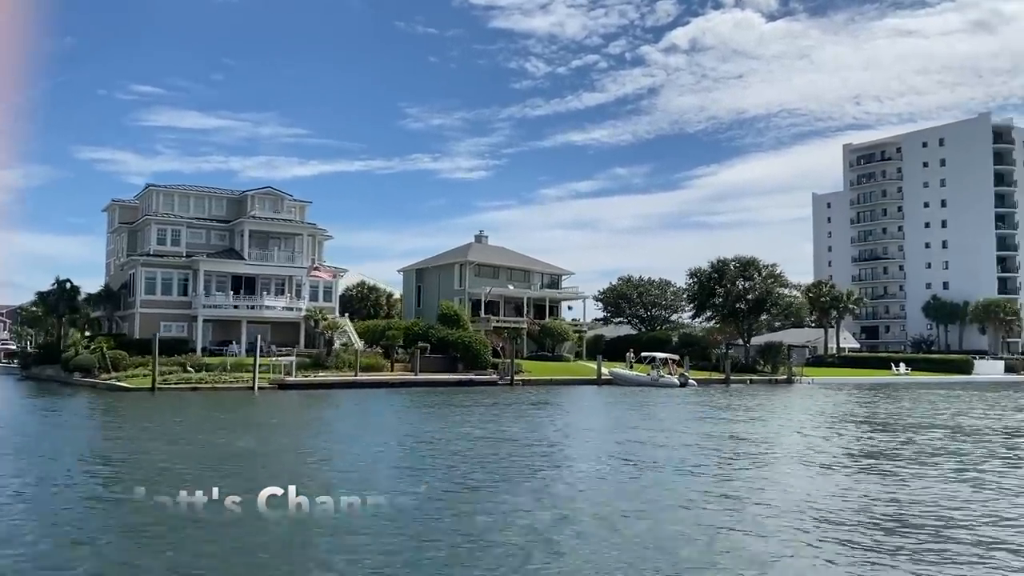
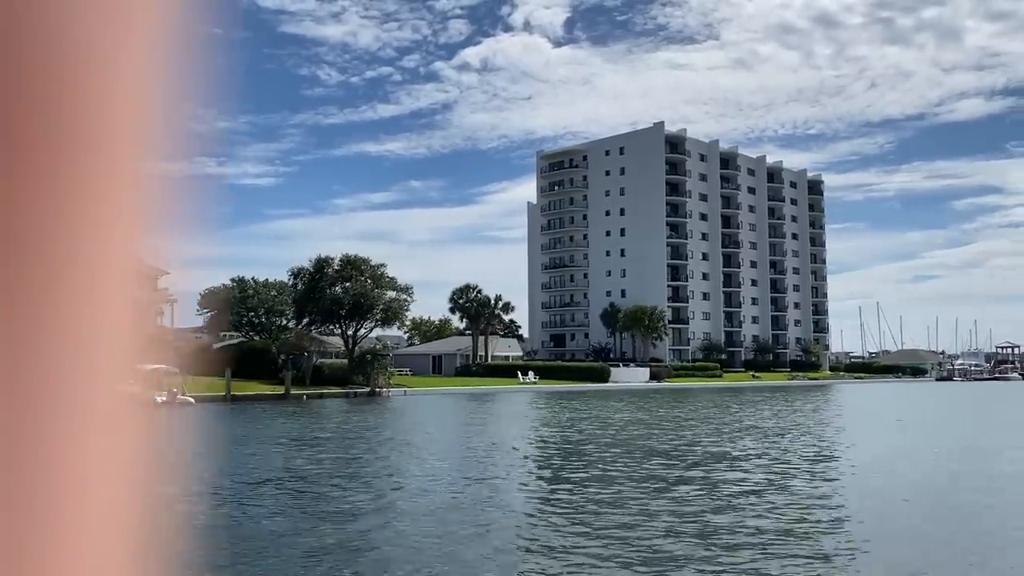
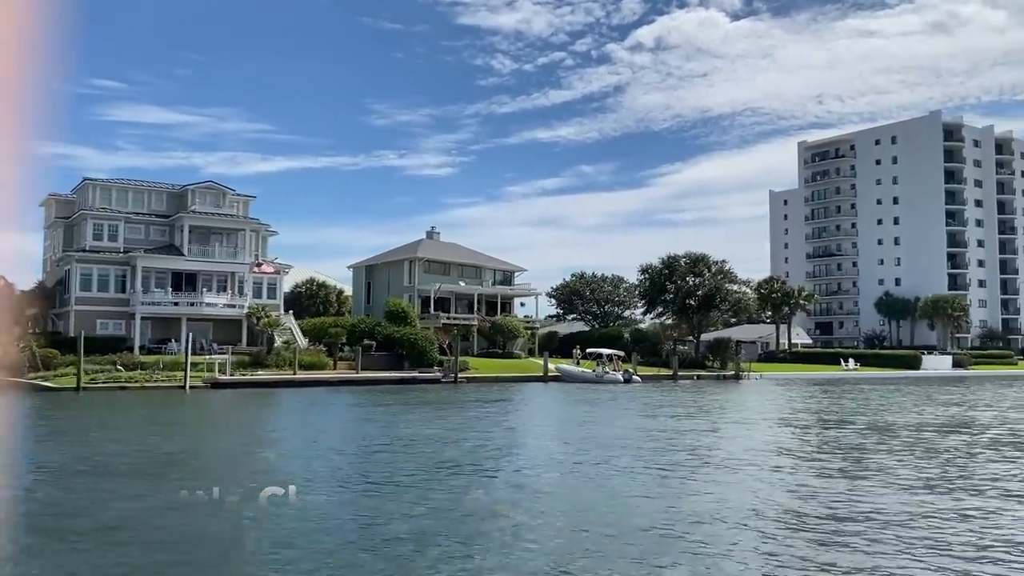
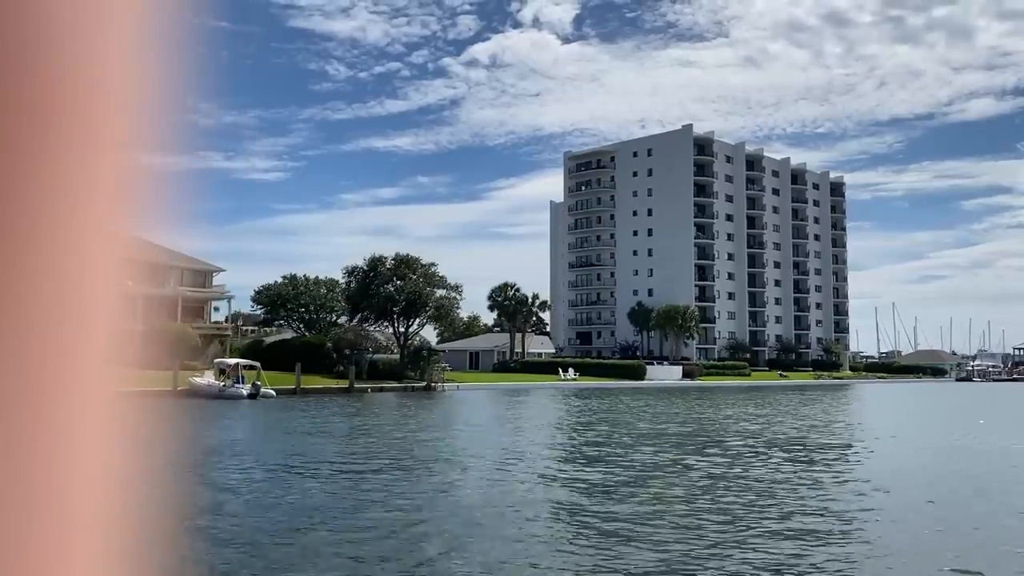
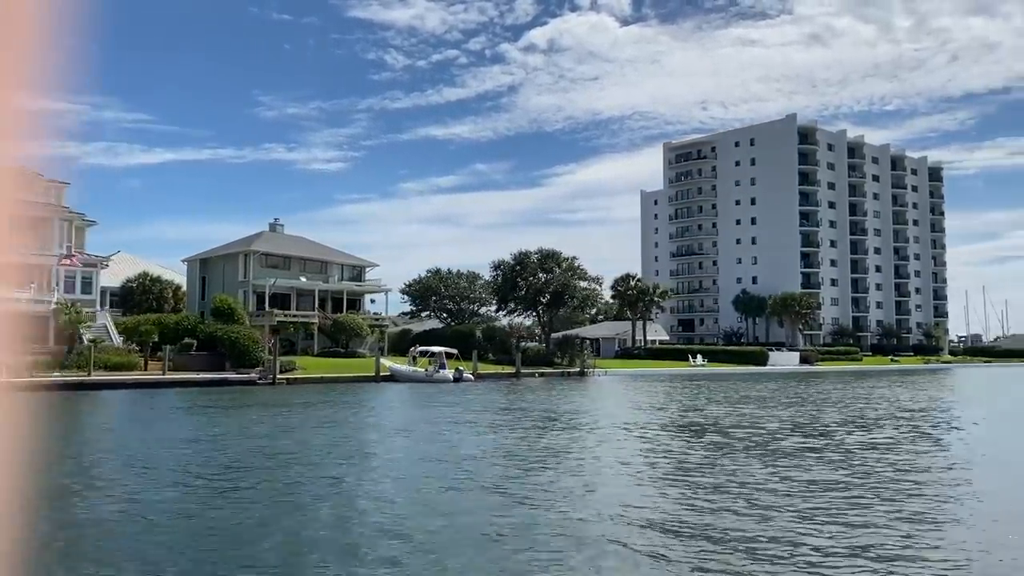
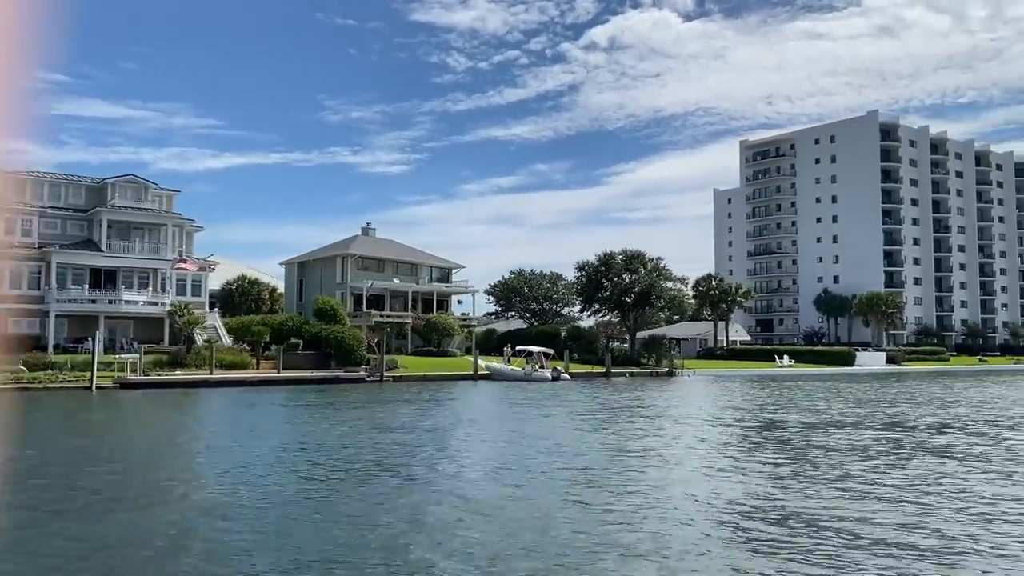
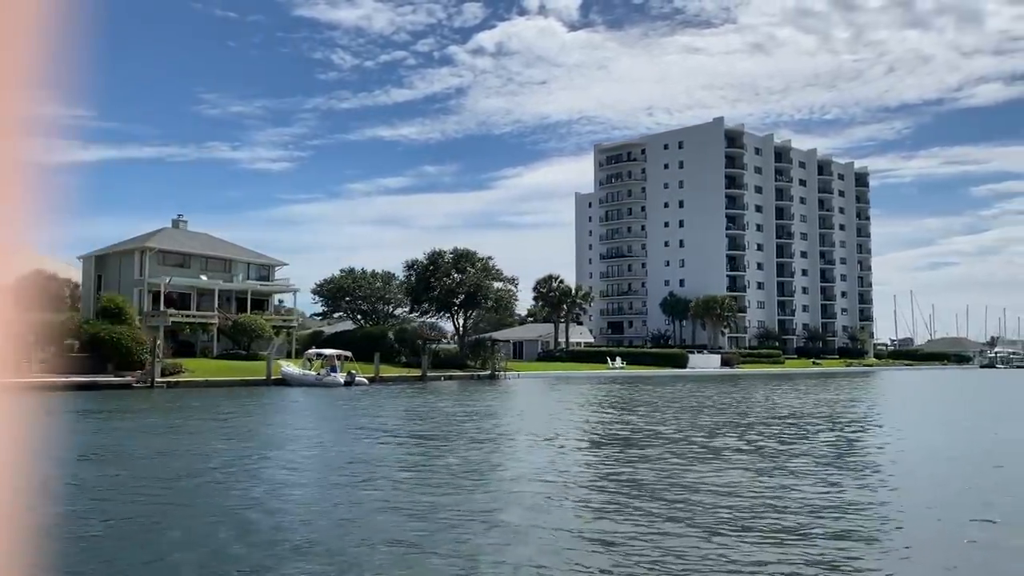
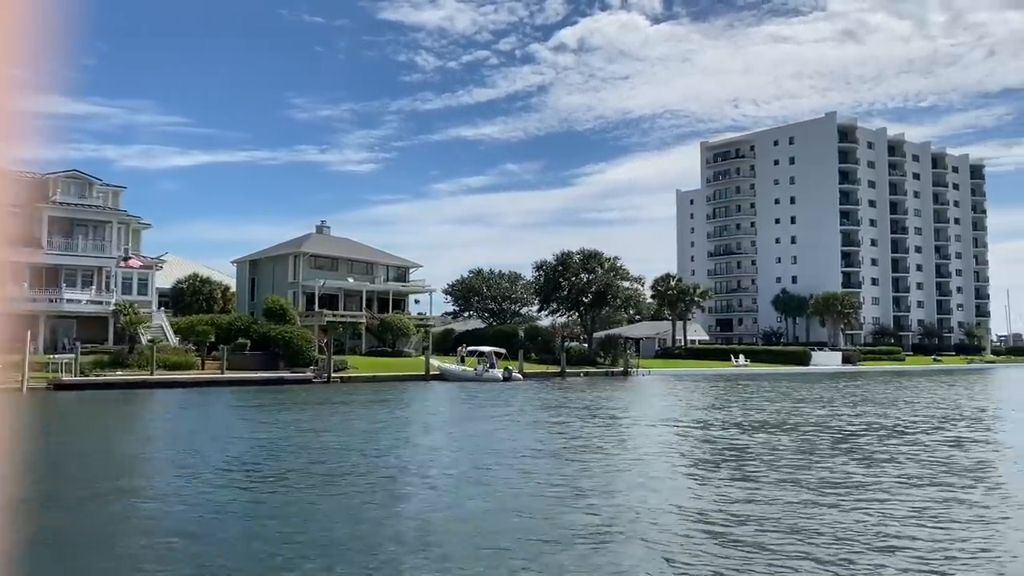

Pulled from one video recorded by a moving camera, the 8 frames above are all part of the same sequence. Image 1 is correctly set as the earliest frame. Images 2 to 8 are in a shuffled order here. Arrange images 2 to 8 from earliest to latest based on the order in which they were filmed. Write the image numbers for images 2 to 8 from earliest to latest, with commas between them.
3, 6, 8, 5, 7, 4, 2
